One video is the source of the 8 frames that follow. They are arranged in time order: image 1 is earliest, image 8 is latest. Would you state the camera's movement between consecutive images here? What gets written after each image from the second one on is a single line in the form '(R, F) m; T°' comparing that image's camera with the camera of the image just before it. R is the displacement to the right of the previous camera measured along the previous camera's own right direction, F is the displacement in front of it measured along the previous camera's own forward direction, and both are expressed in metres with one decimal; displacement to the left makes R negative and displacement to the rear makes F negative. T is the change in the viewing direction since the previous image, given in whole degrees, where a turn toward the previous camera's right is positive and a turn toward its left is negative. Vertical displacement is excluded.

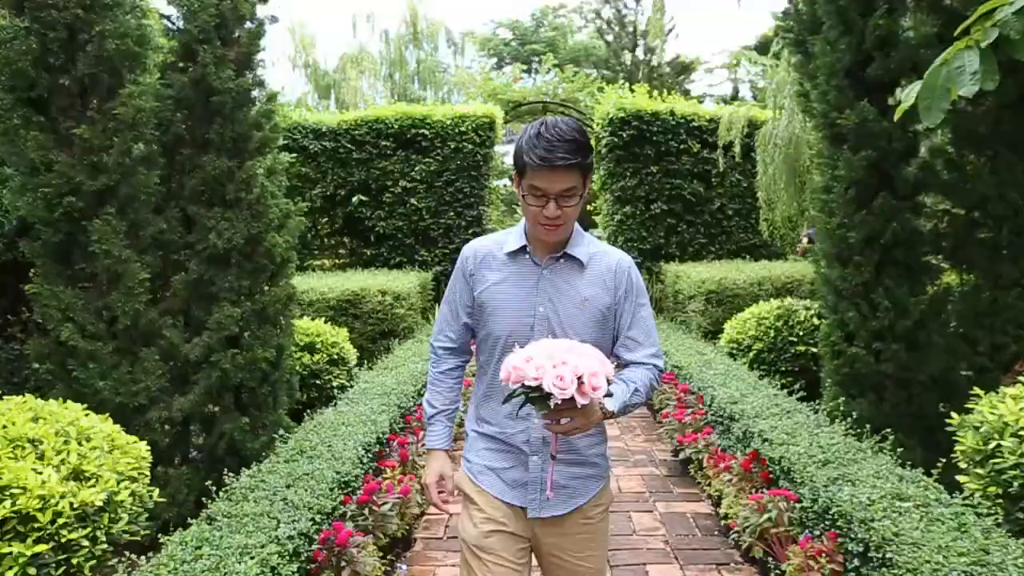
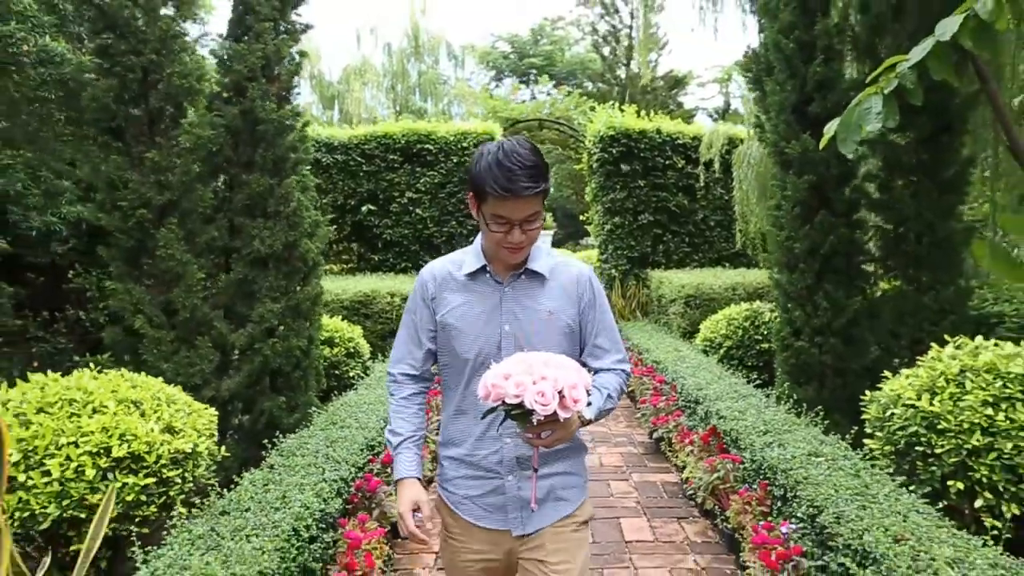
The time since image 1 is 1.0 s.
(0.0, -0.6) m; 0°
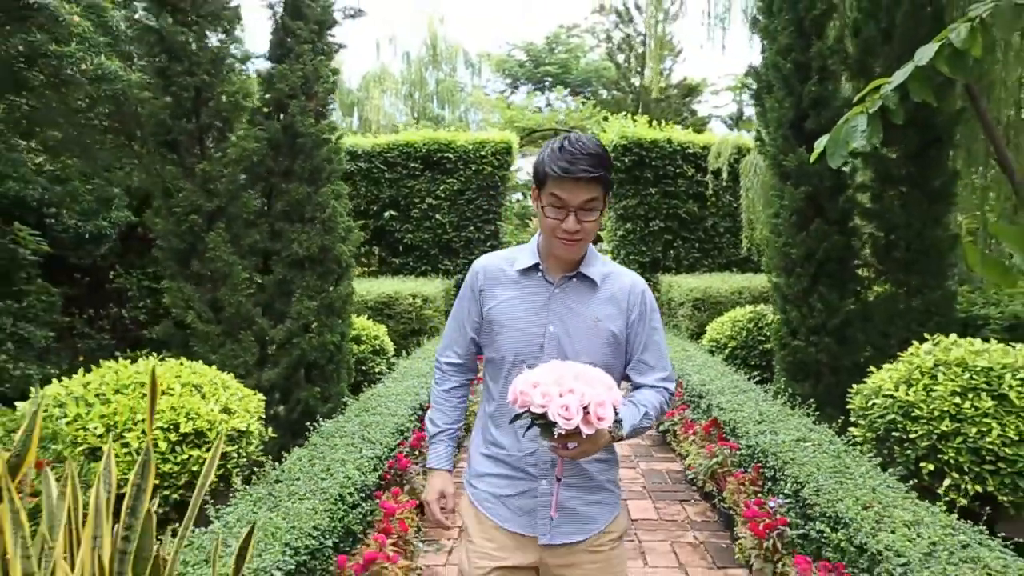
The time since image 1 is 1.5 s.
(0.0, -0.3) m; -1°
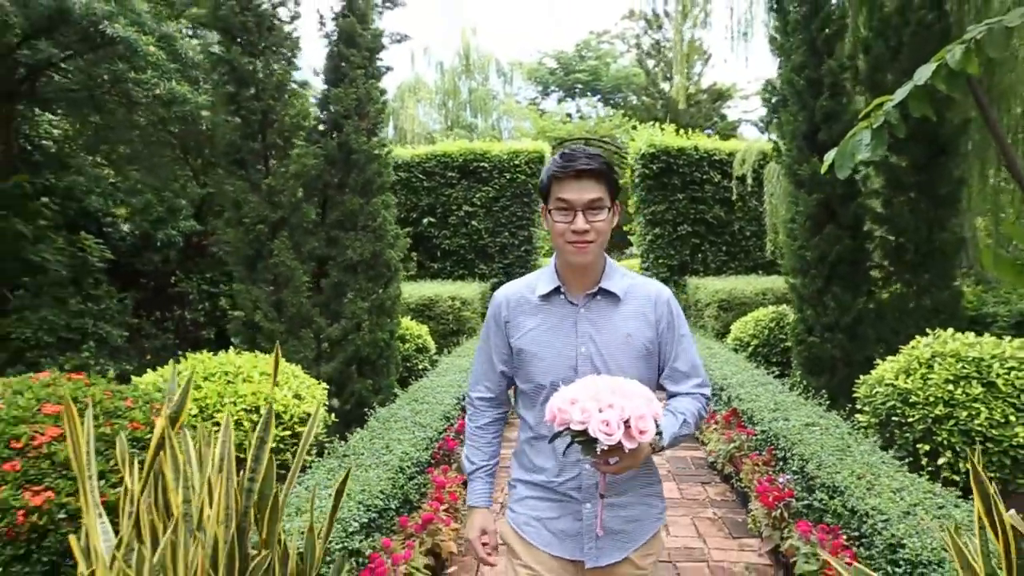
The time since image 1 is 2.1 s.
(0.0, -0.4) m; -2°
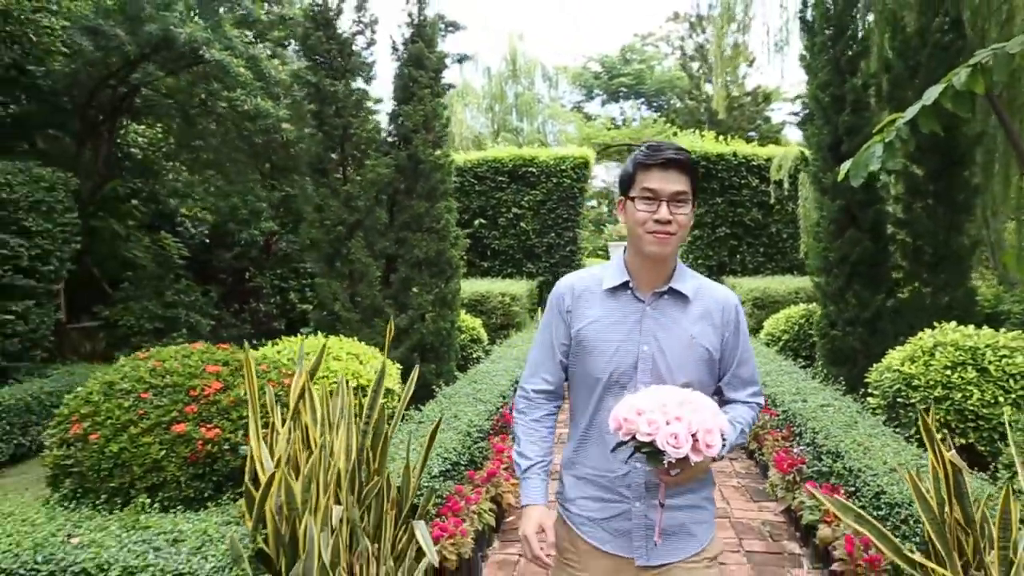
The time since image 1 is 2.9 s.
(0.0, -0.6) m; -3°
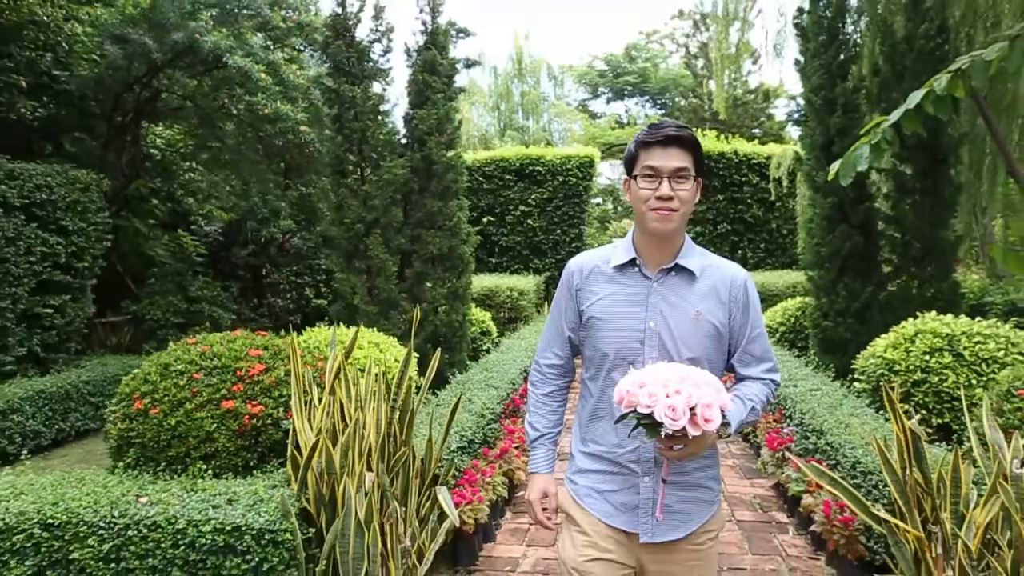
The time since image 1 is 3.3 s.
(0.0, -0.3) m; 0°
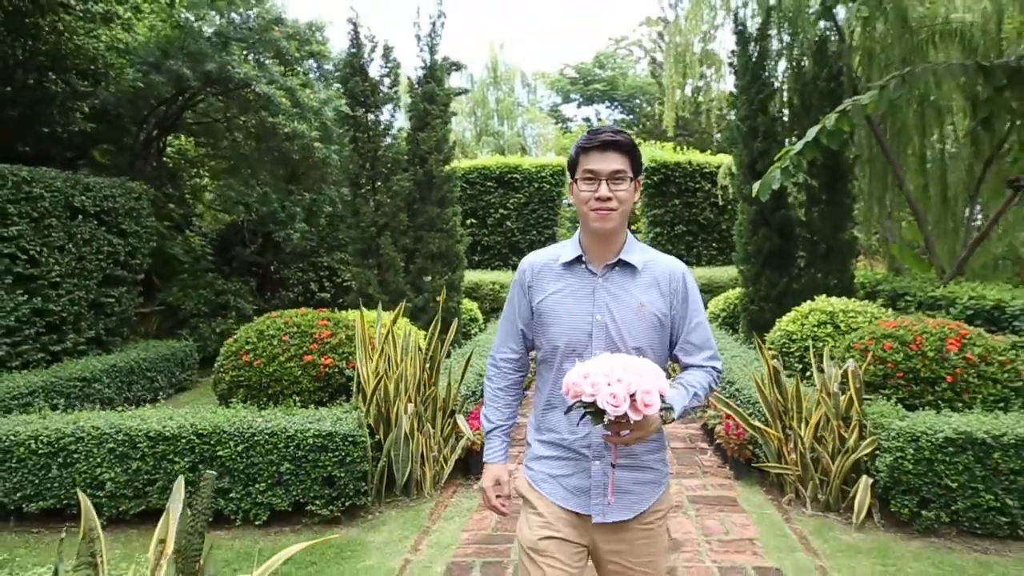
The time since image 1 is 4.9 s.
(-0.1, -1.2) m; +2°
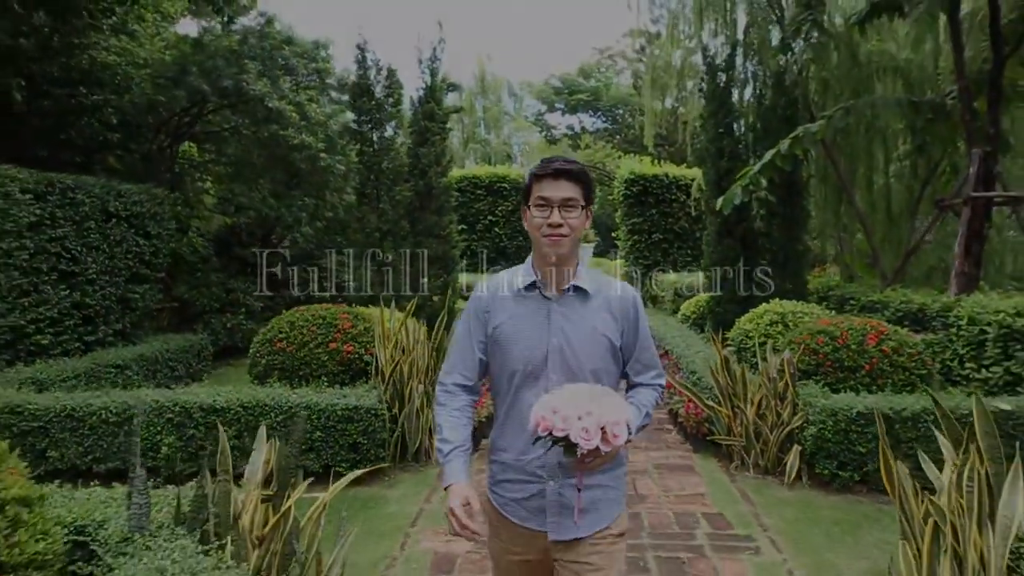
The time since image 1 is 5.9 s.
(-0.1, -0.7) m; +1°
